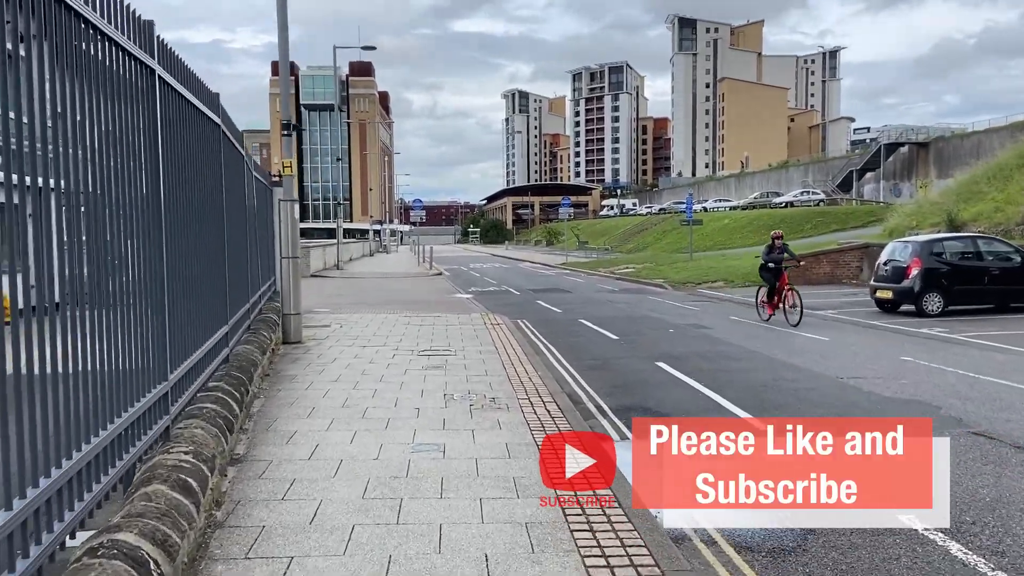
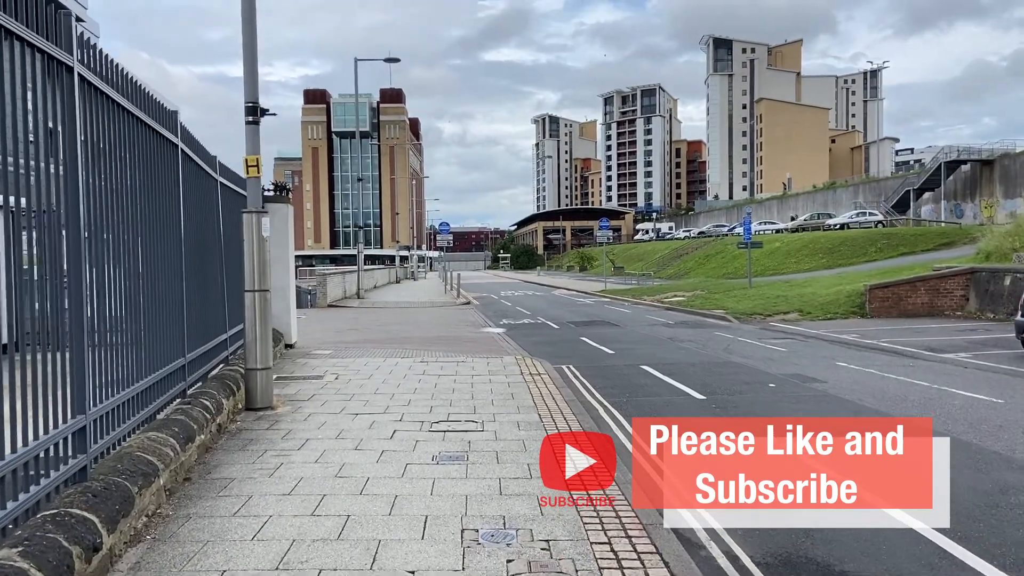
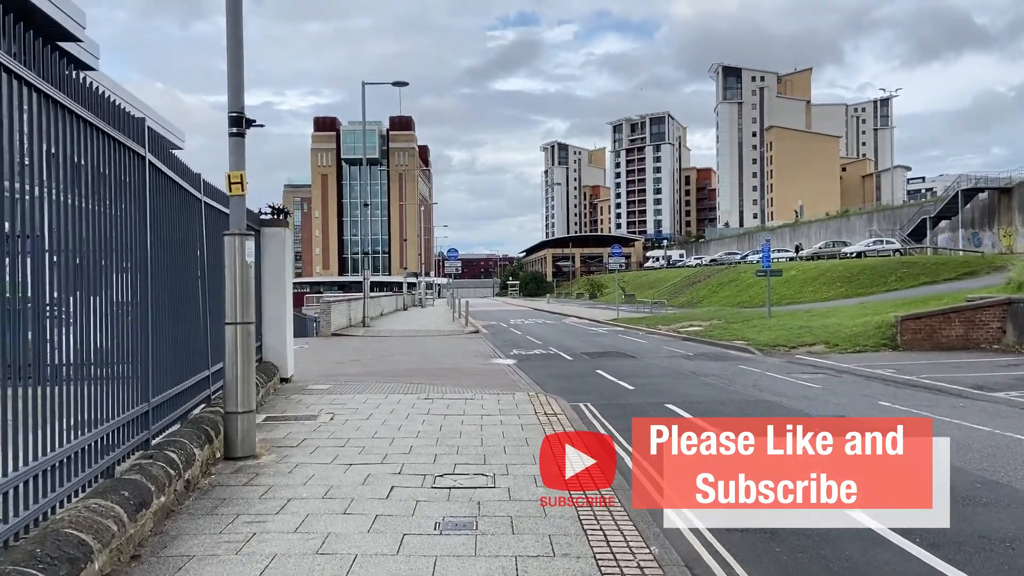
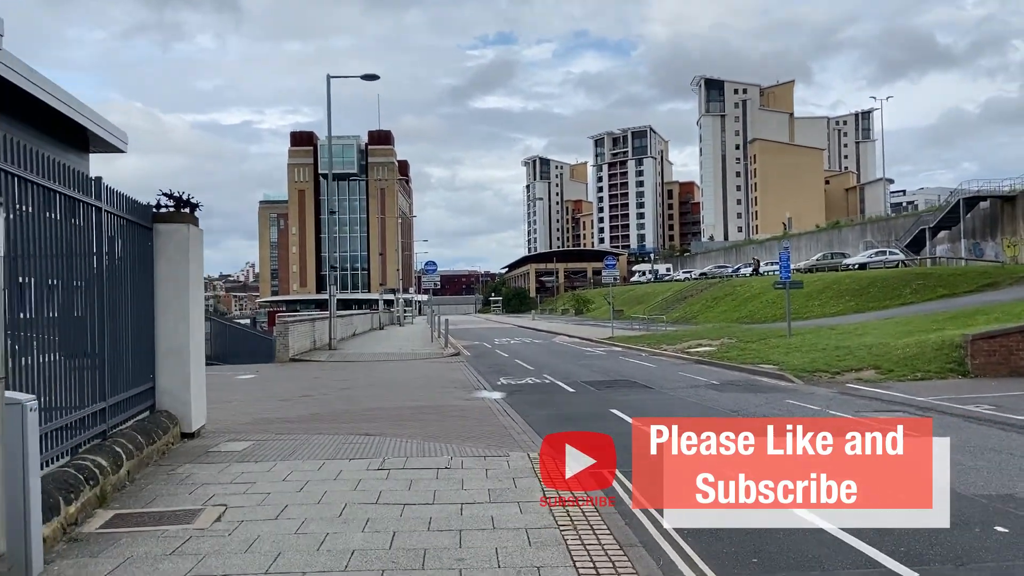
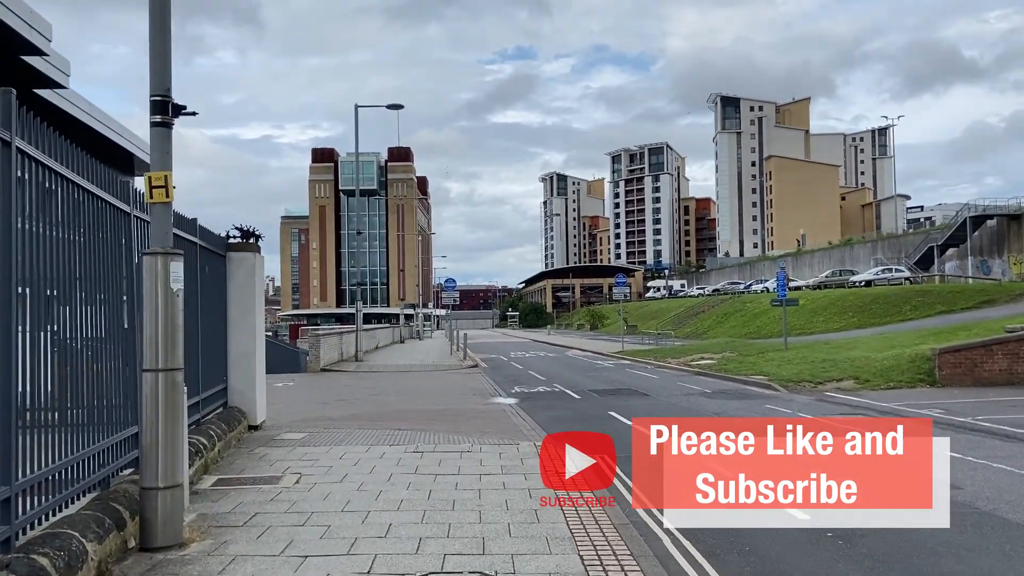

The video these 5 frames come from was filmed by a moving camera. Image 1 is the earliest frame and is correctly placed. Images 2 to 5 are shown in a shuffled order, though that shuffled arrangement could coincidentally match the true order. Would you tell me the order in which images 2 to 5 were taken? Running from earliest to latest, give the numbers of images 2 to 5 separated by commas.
2, 3, 5, 4
